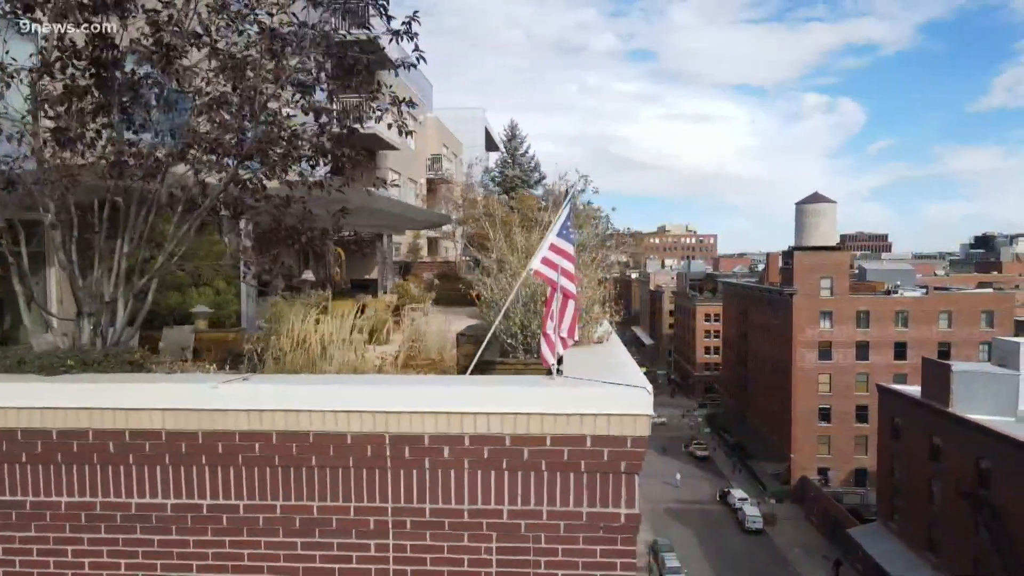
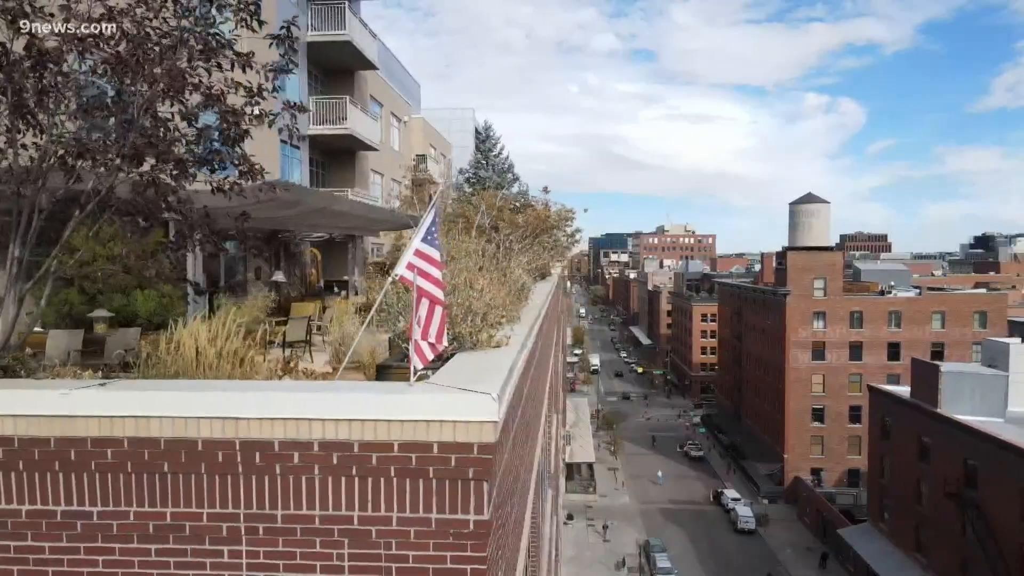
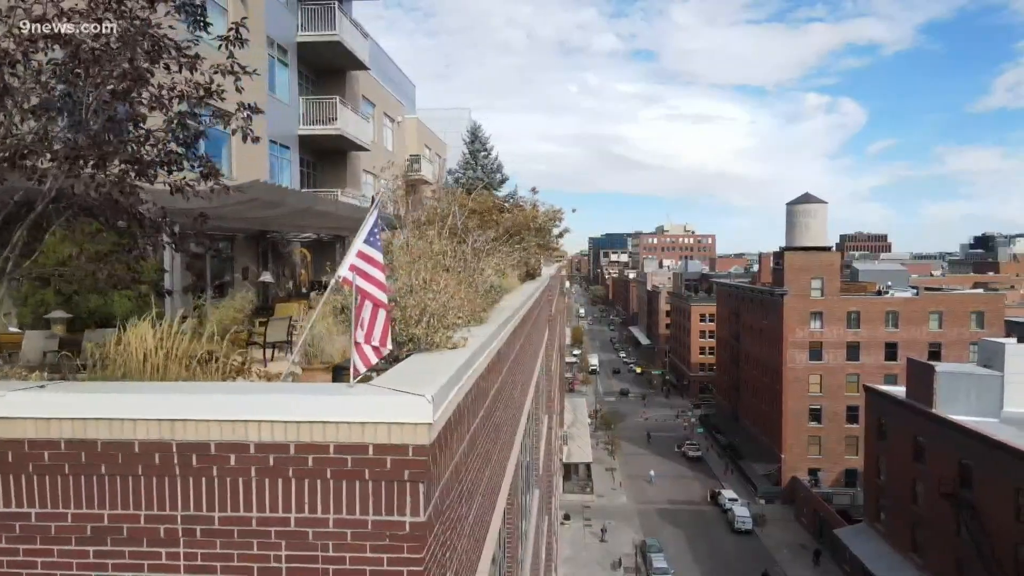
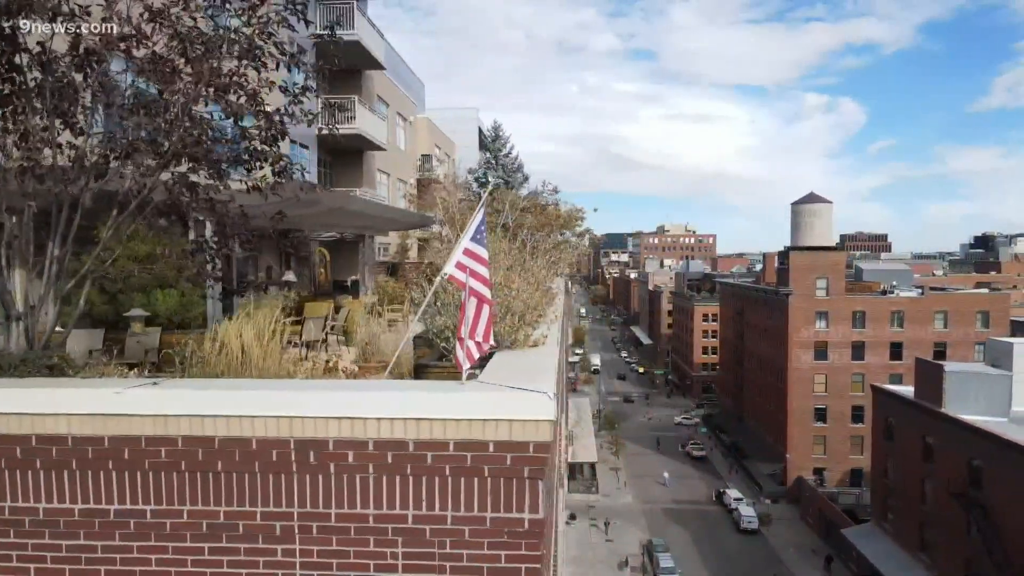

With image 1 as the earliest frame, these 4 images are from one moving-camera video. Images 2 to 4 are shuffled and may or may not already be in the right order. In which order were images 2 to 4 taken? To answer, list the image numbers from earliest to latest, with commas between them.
4, 2, 3
